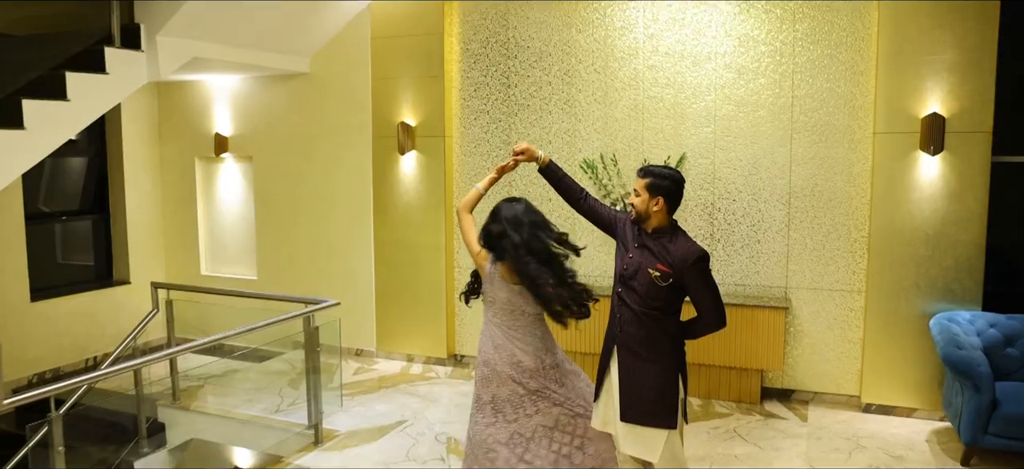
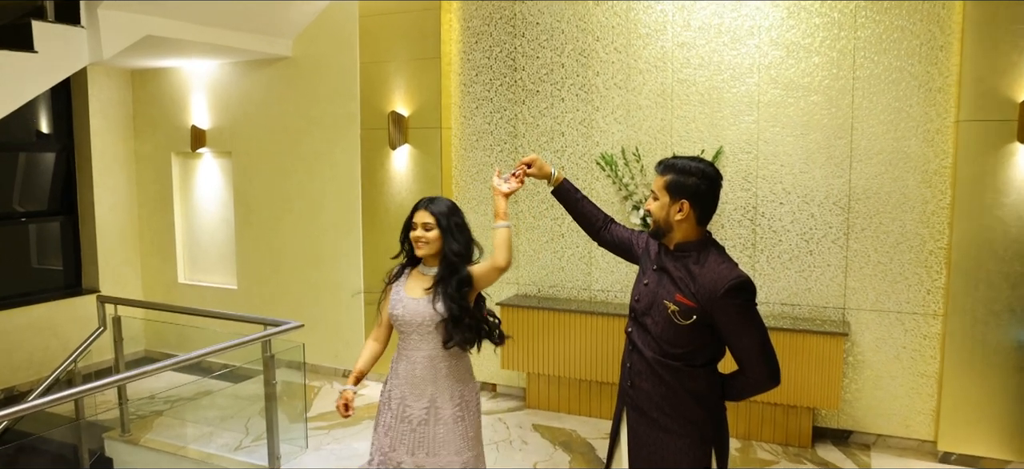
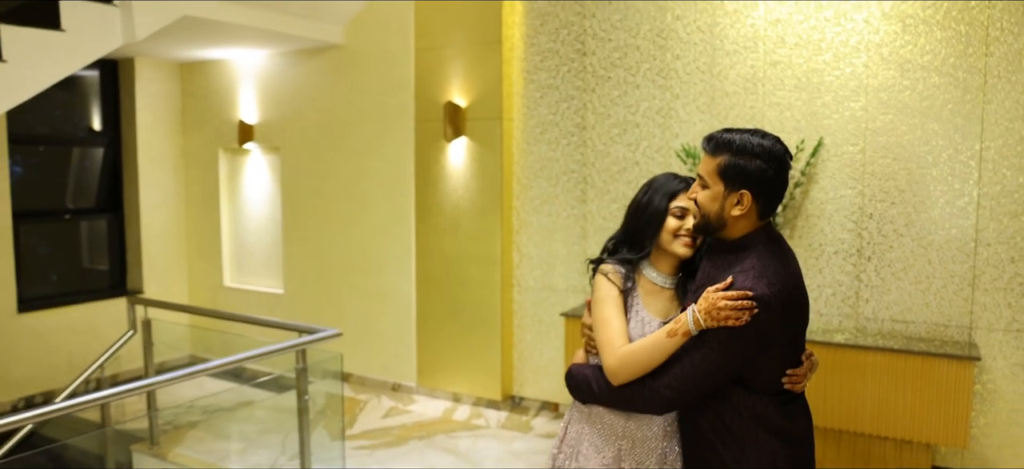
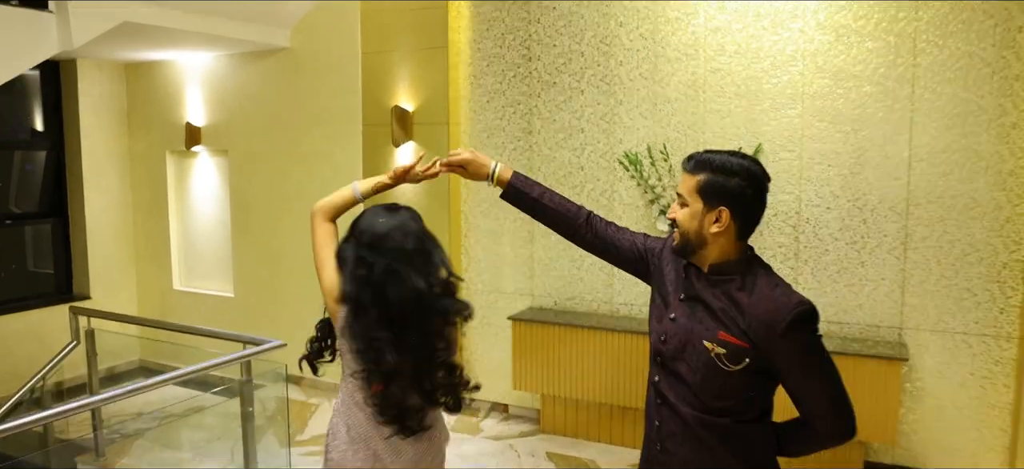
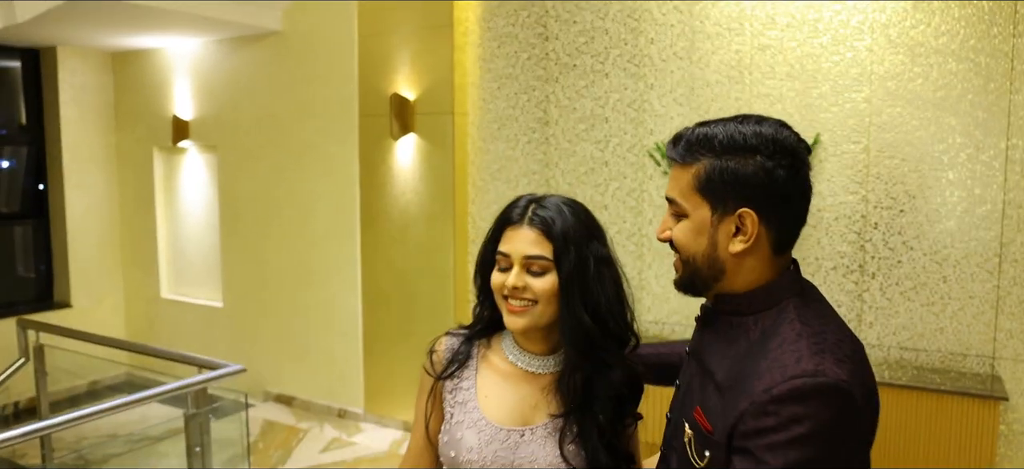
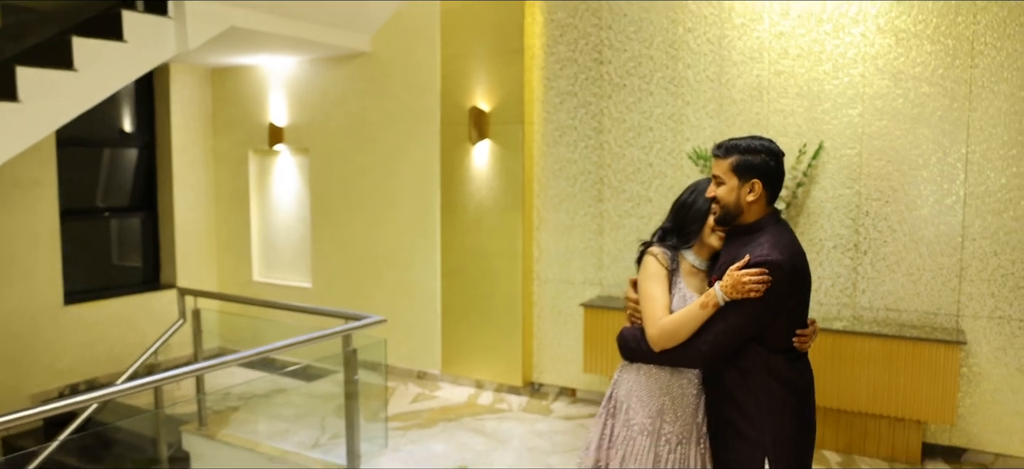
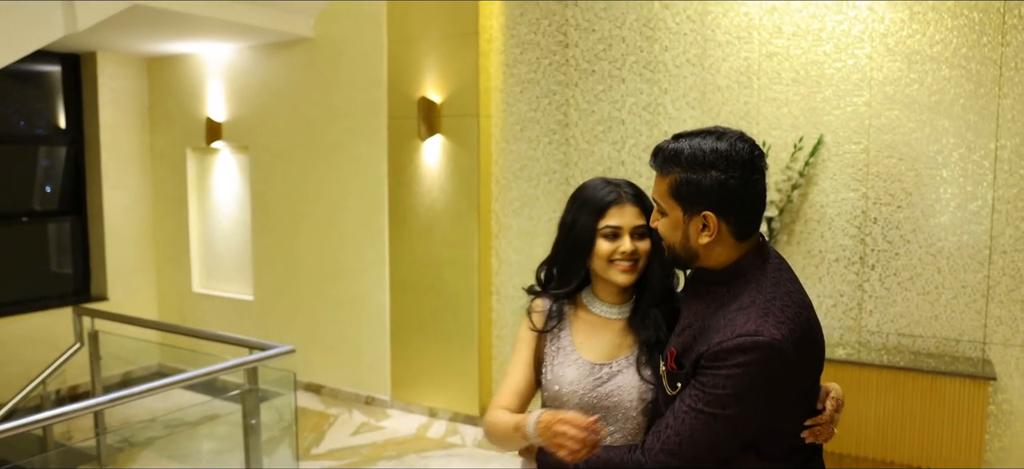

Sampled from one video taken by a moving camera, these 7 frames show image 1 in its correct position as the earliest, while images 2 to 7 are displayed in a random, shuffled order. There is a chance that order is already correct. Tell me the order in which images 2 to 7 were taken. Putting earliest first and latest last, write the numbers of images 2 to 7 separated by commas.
2, 4, 5, 7, 3, 6
